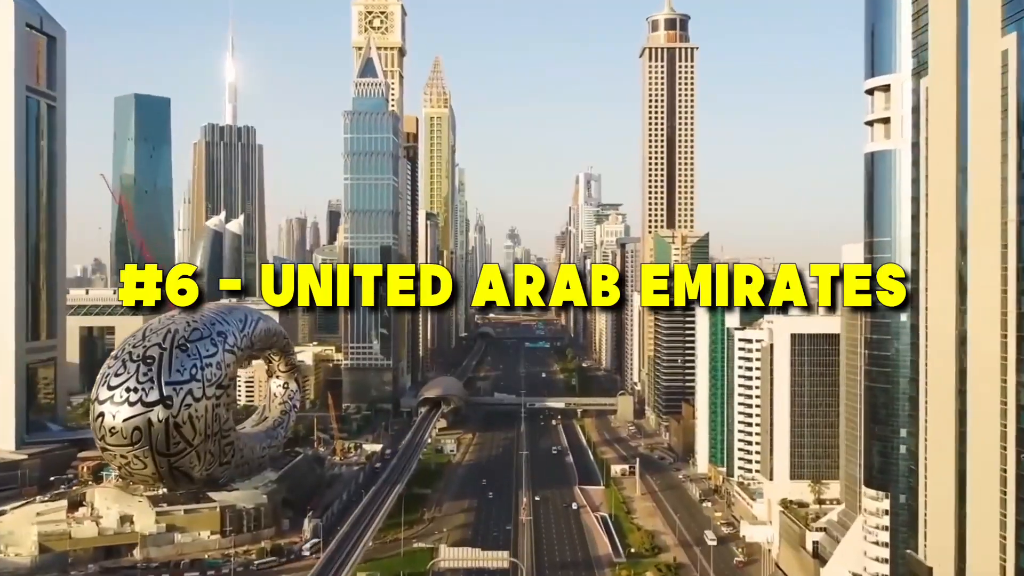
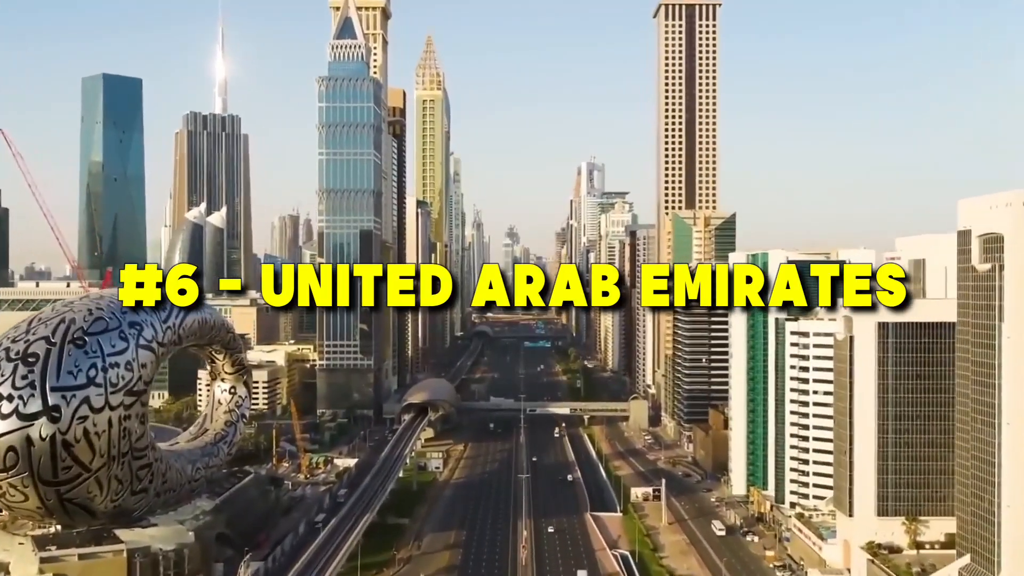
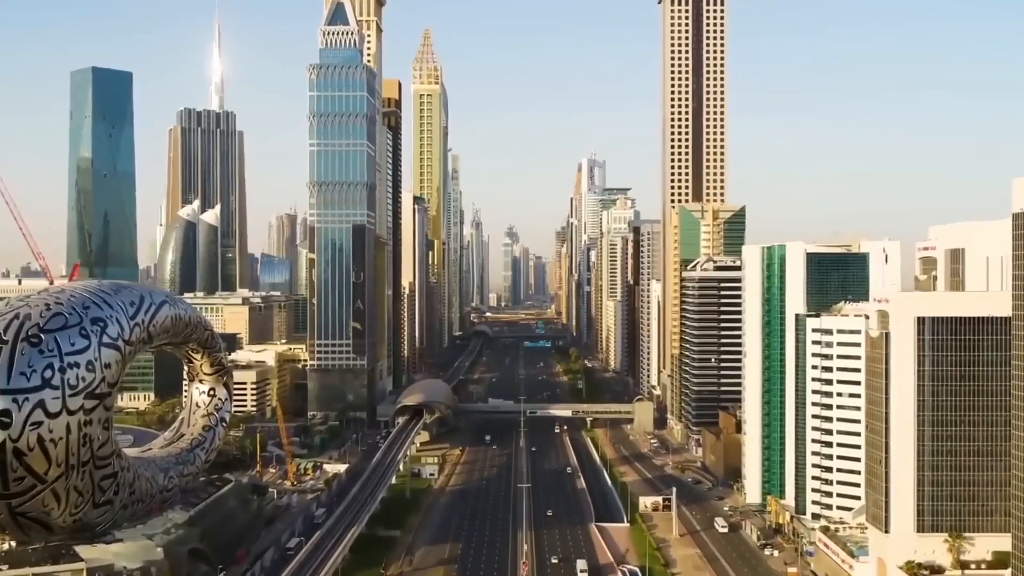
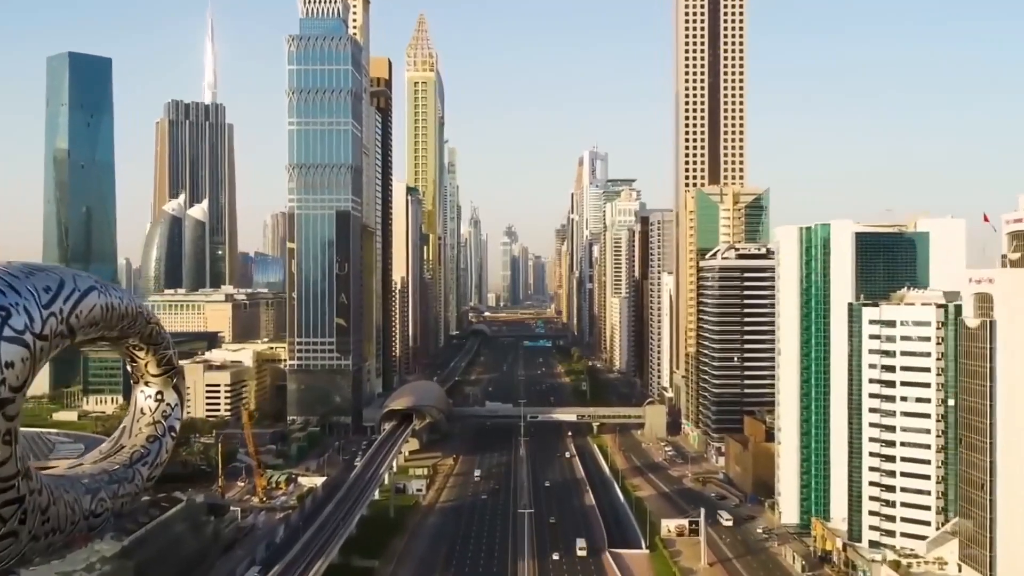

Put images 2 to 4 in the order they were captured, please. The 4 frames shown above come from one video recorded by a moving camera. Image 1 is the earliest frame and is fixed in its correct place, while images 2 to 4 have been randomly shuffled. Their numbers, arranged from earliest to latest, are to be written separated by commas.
2, 3, 4
